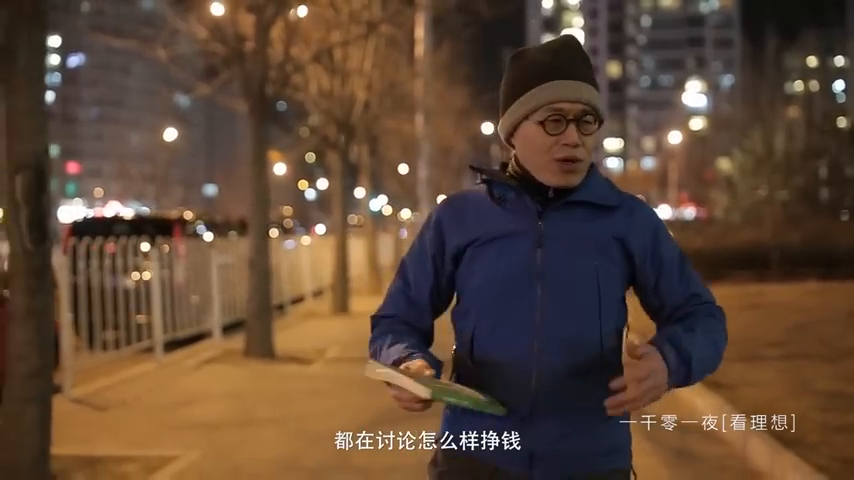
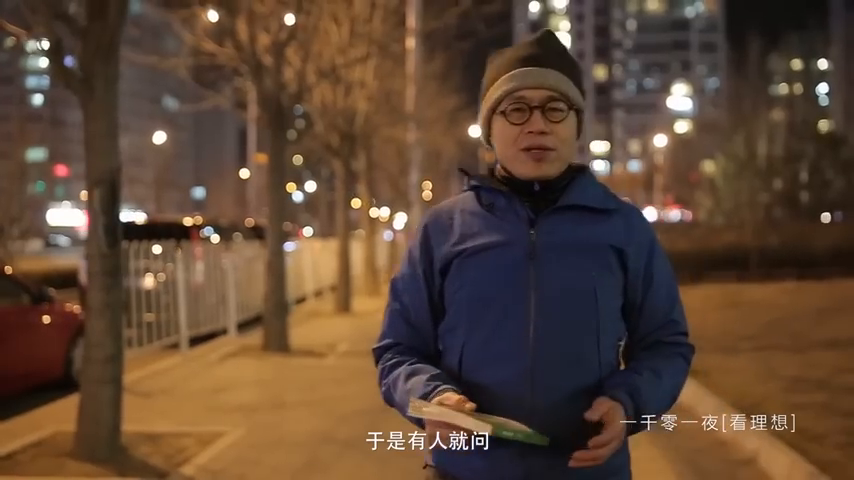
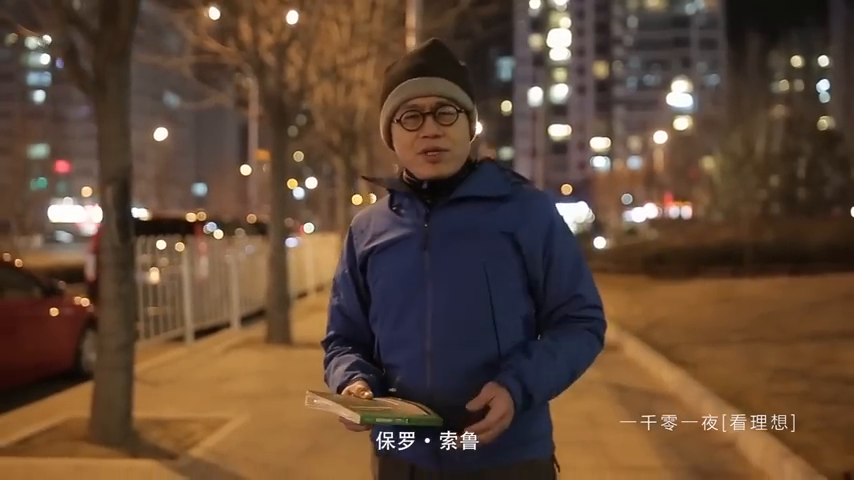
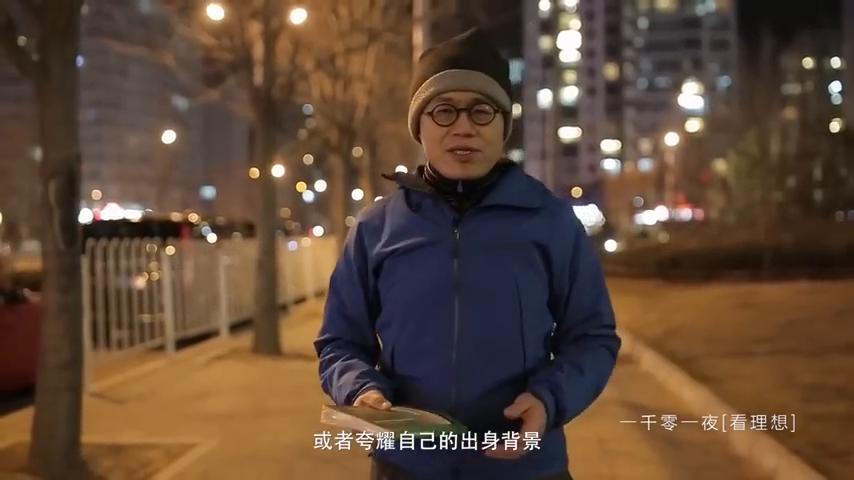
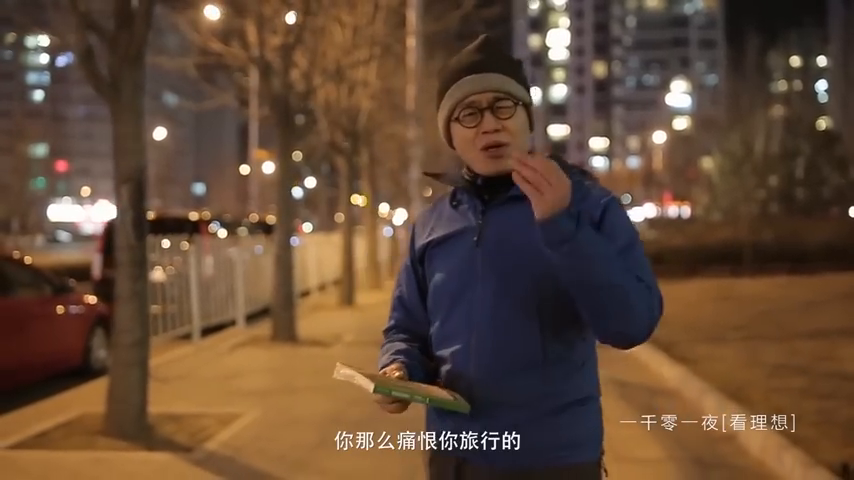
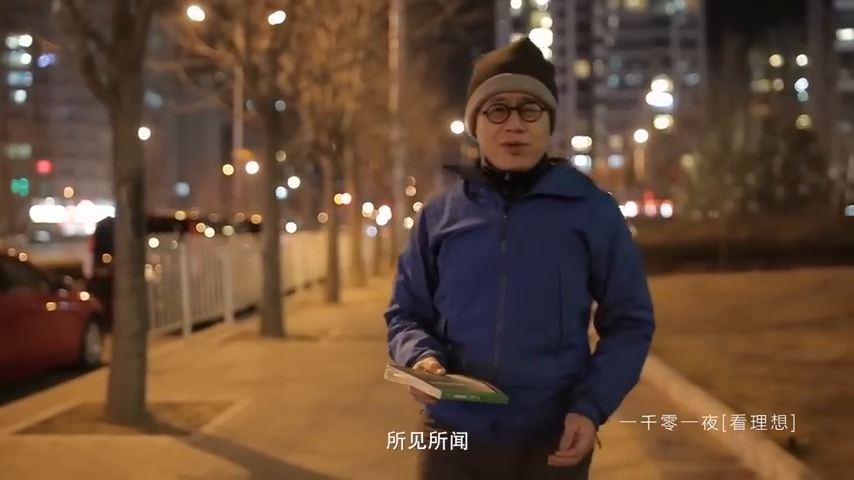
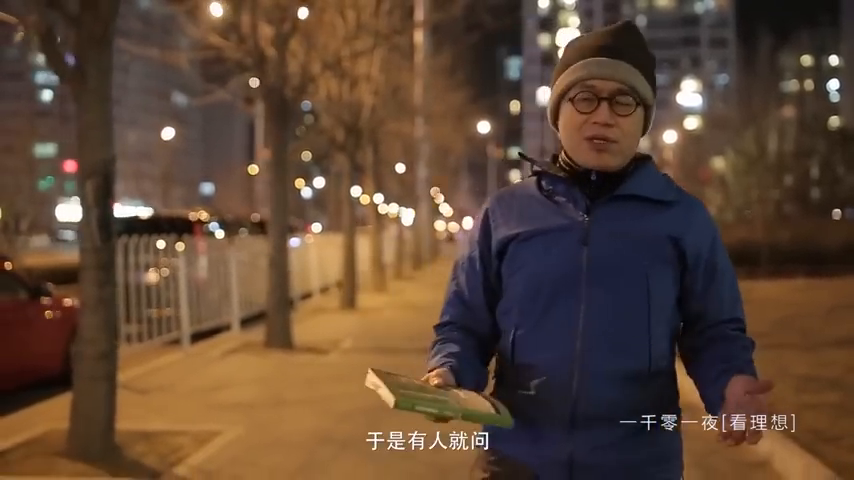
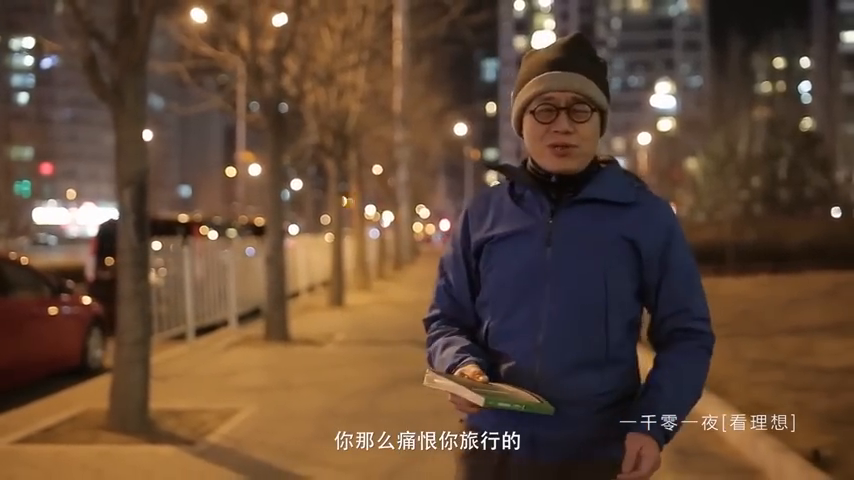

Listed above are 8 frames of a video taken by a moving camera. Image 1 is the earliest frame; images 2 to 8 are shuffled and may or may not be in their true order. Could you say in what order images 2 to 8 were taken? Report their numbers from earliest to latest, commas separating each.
4, 7, 2, 3, 5, 8, 6
